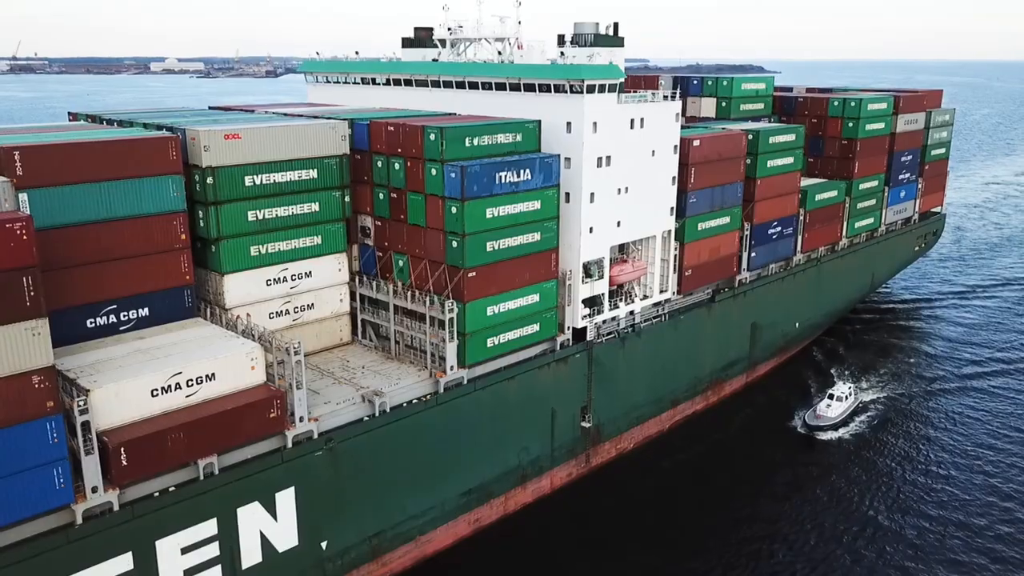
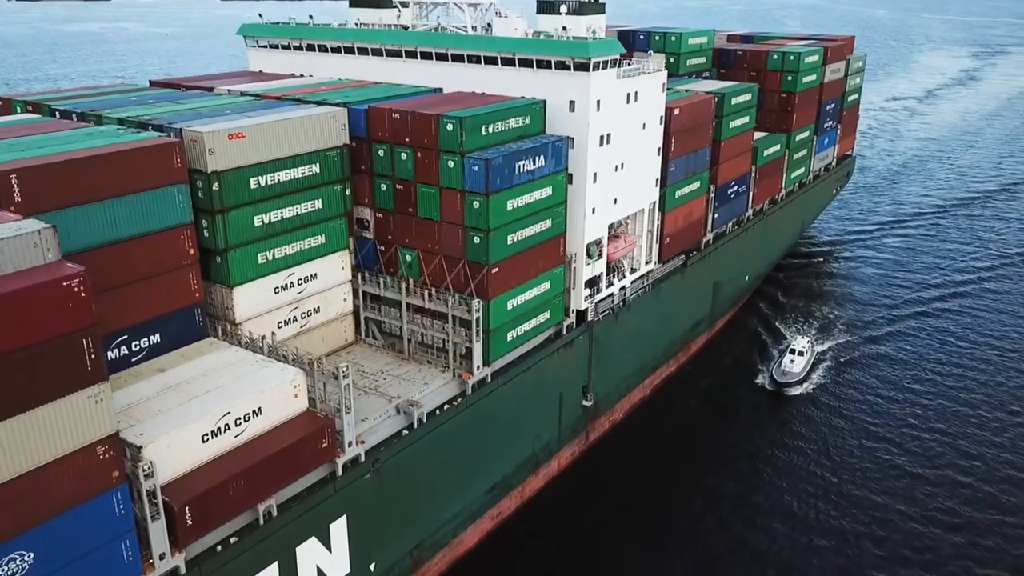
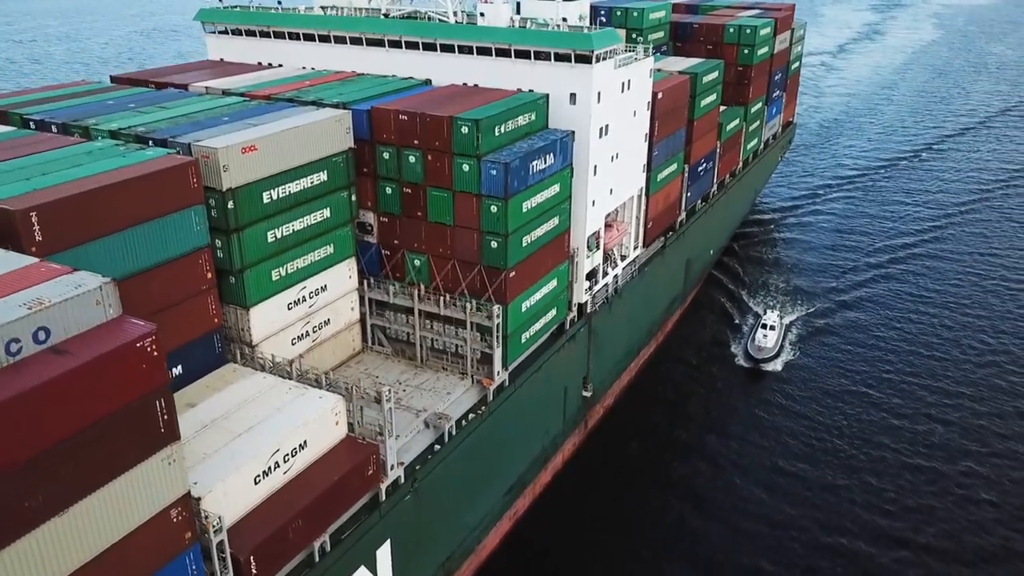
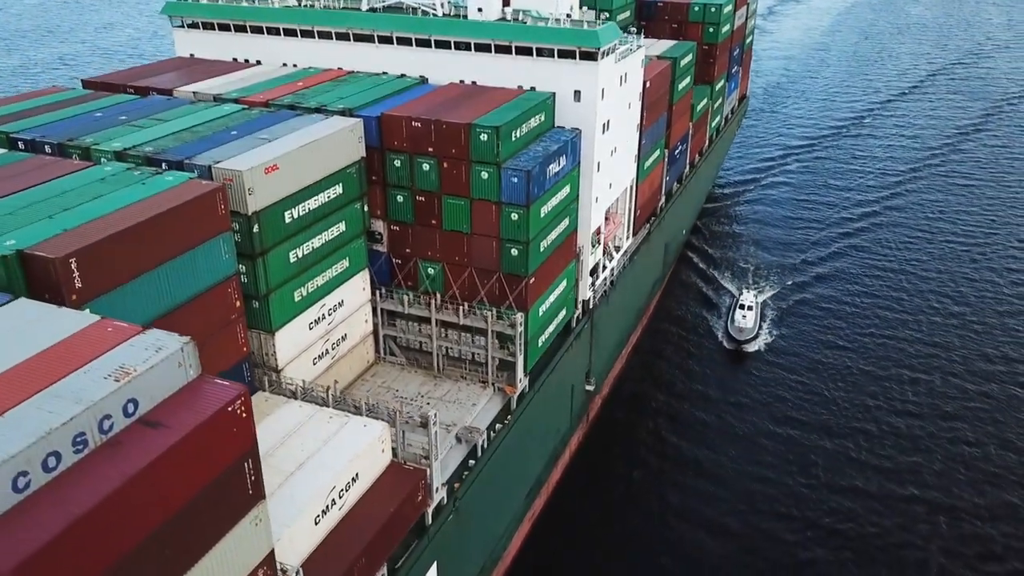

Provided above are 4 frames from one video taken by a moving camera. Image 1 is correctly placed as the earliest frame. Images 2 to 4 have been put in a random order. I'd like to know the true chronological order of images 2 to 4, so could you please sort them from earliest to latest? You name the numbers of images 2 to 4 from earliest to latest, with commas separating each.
2, 3, 4
